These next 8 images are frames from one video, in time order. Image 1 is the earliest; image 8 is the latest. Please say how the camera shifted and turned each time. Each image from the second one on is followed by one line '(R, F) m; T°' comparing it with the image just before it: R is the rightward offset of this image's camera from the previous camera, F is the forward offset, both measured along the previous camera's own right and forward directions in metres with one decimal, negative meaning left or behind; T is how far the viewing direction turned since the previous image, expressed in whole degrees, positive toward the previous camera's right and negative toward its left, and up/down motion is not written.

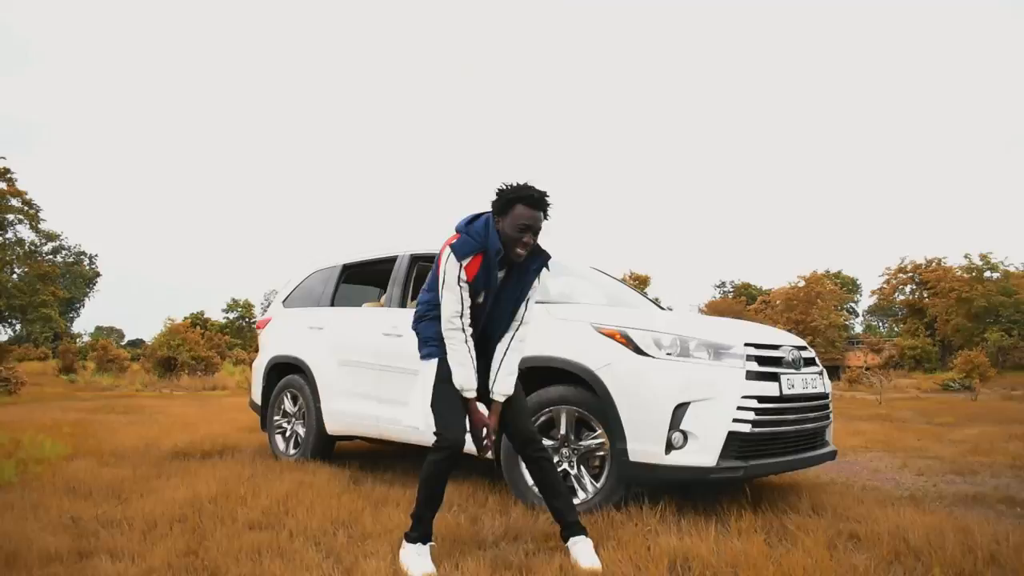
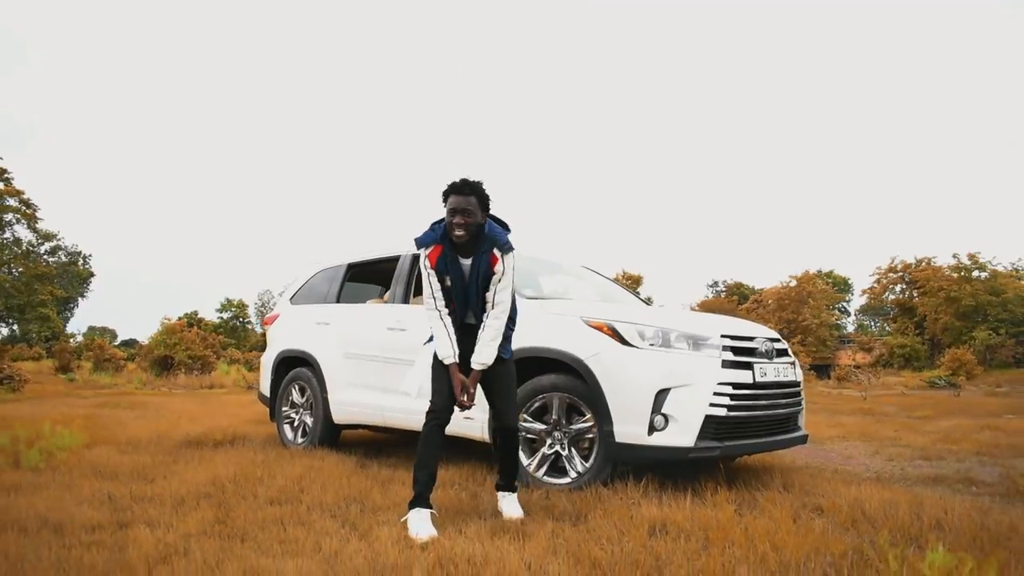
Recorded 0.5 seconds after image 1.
(0.0, -0.3) m; 0°
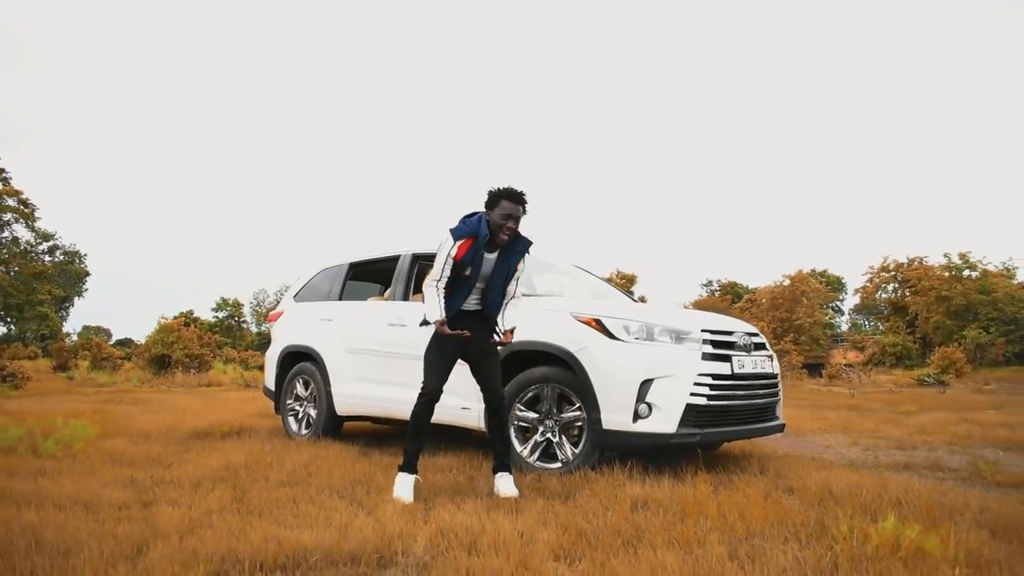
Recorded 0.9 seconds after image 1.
(0.0, -0.3) m; 0°
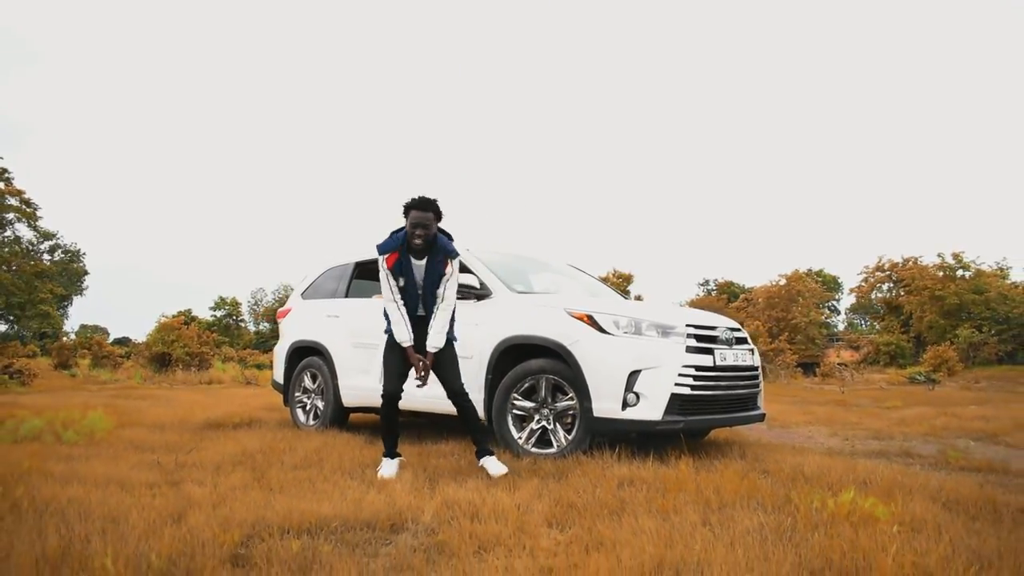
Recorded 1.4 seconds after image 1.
(0.0, -0.3) m; 0°
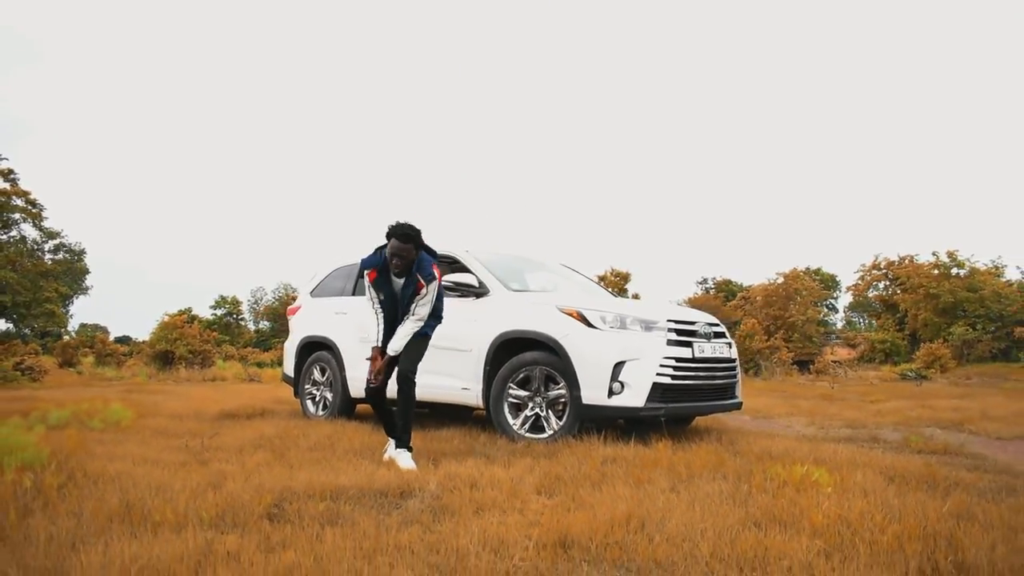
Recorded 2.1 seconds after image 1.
(0.0, -0.4) m; 0°
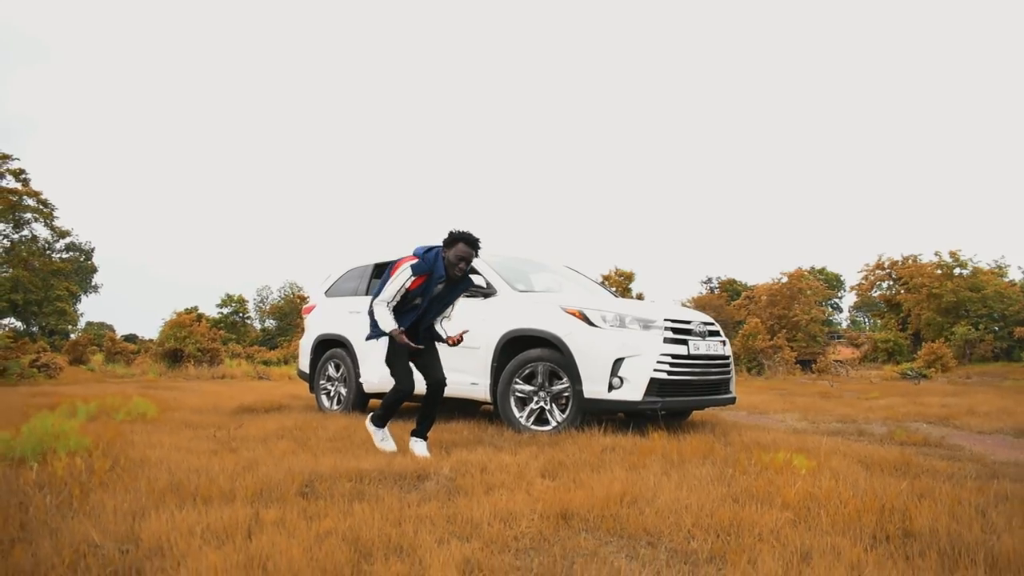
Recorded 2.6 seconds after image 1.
(0.0, -0.3) m; 0°
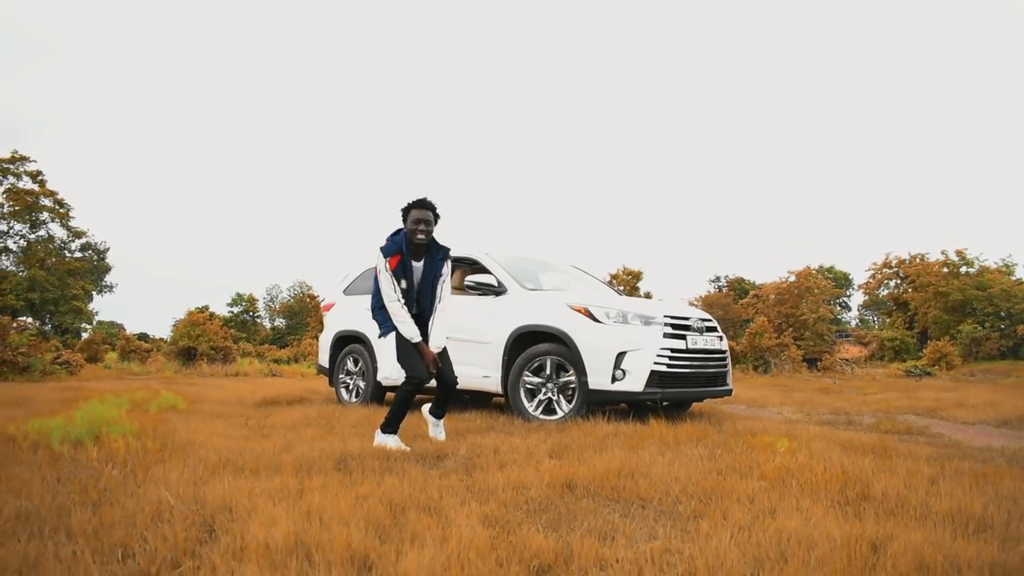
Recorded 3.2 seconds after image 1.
(0.0, -0.4) m; -1°
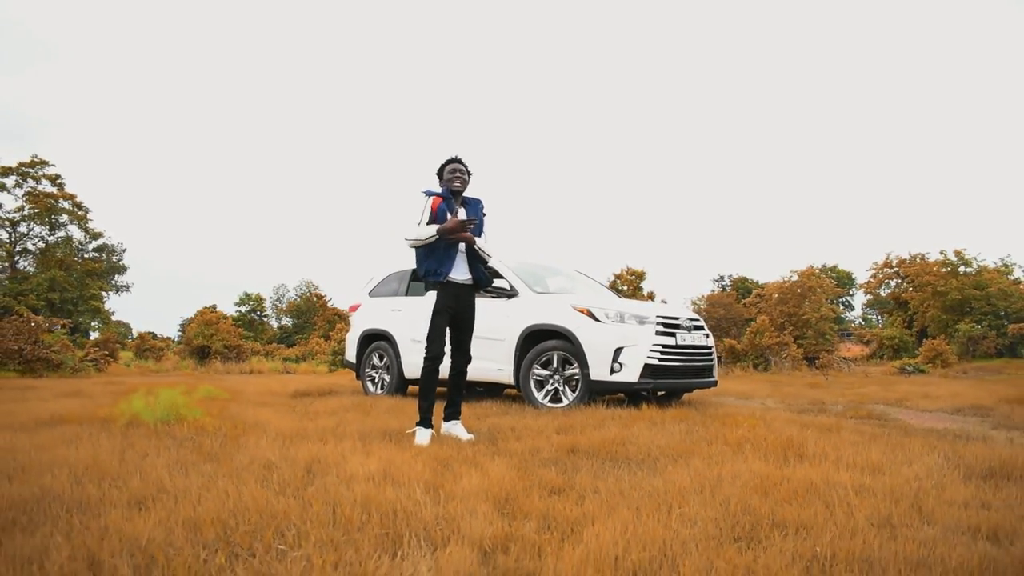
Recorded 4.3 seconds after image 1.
(-0.1, -0.8) m; 0°
